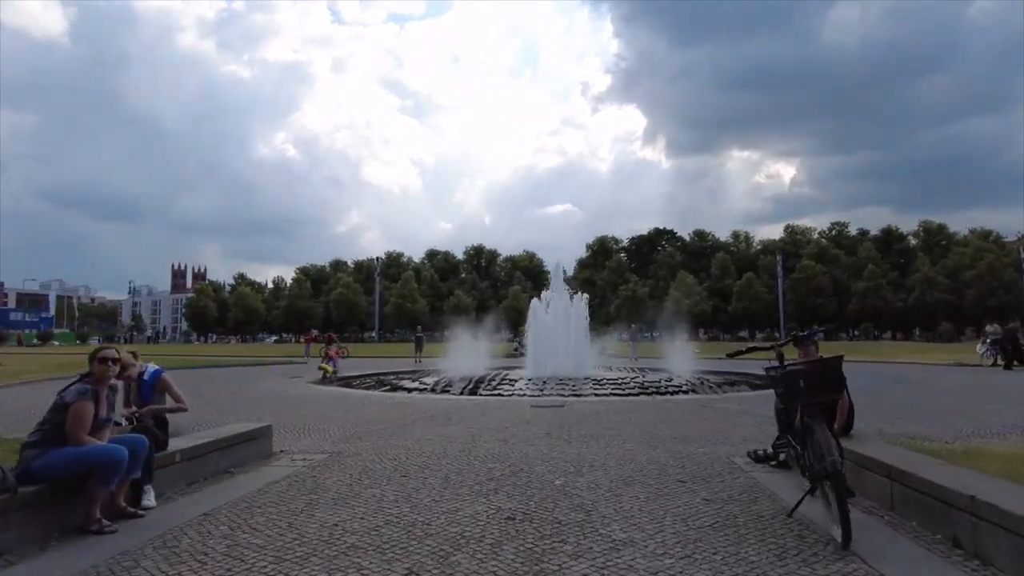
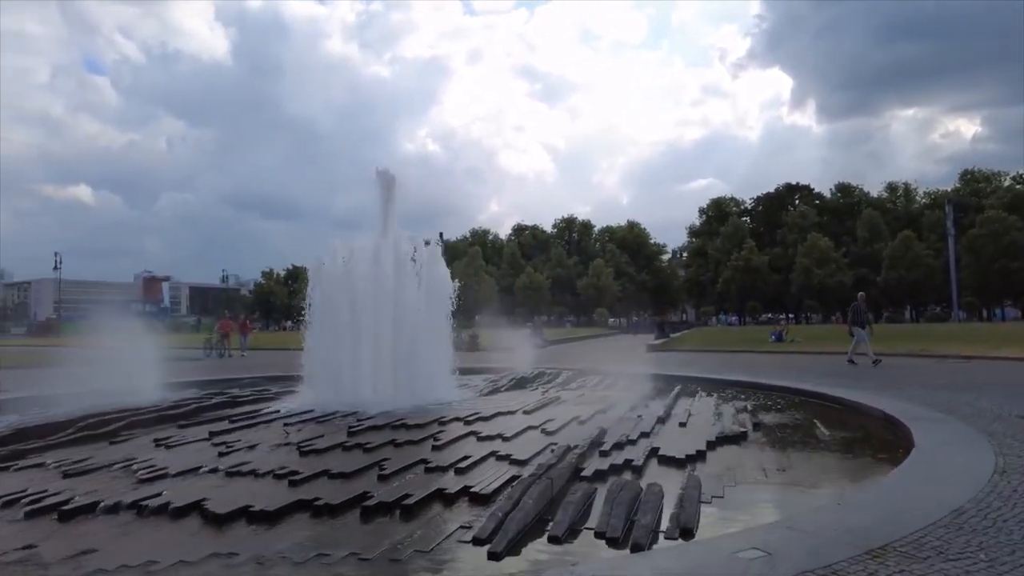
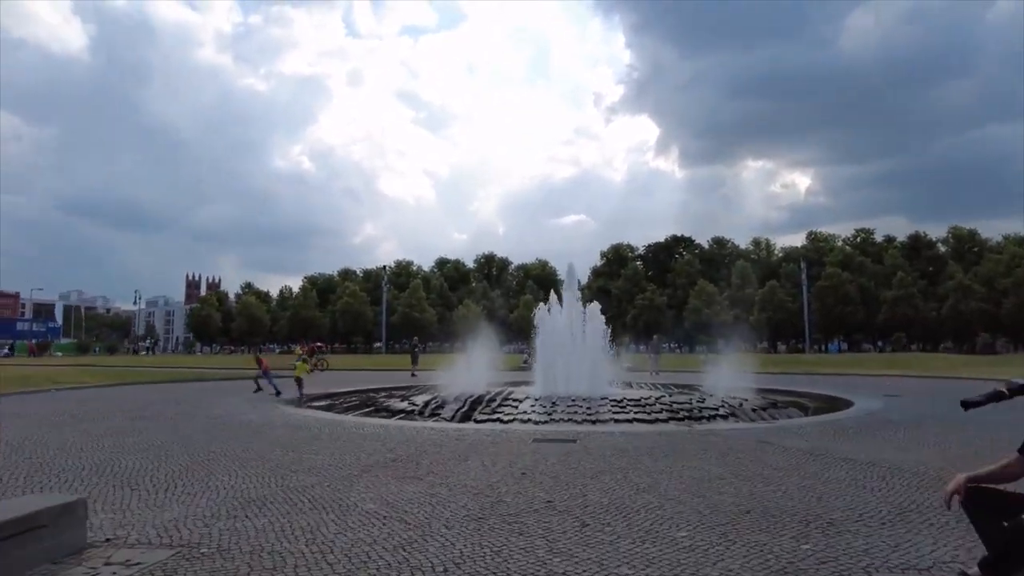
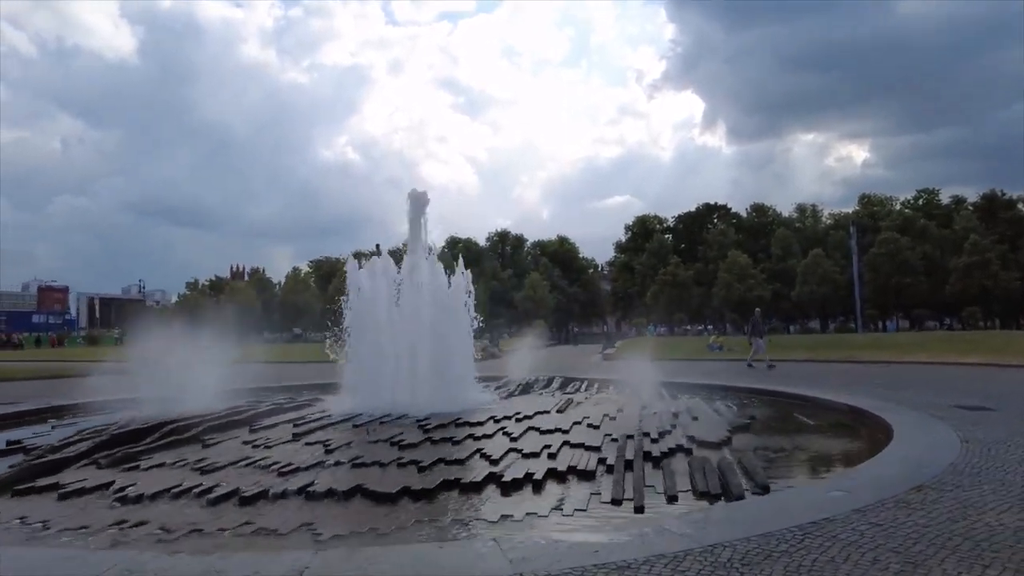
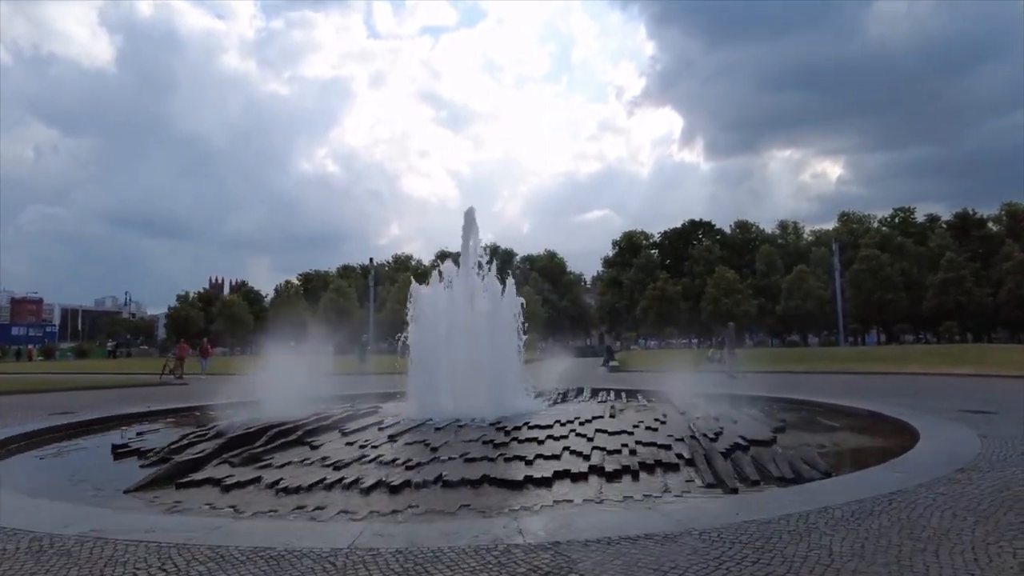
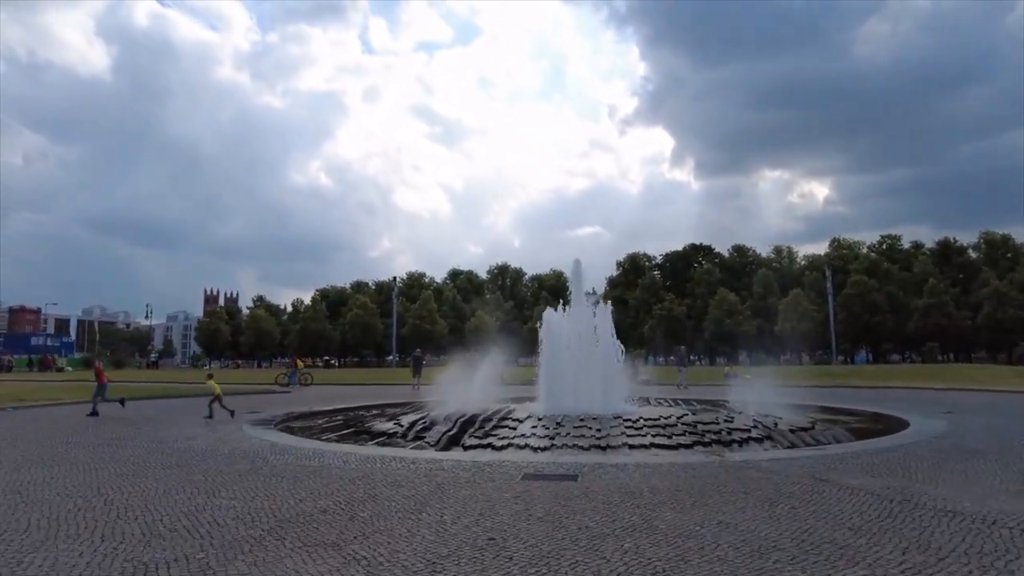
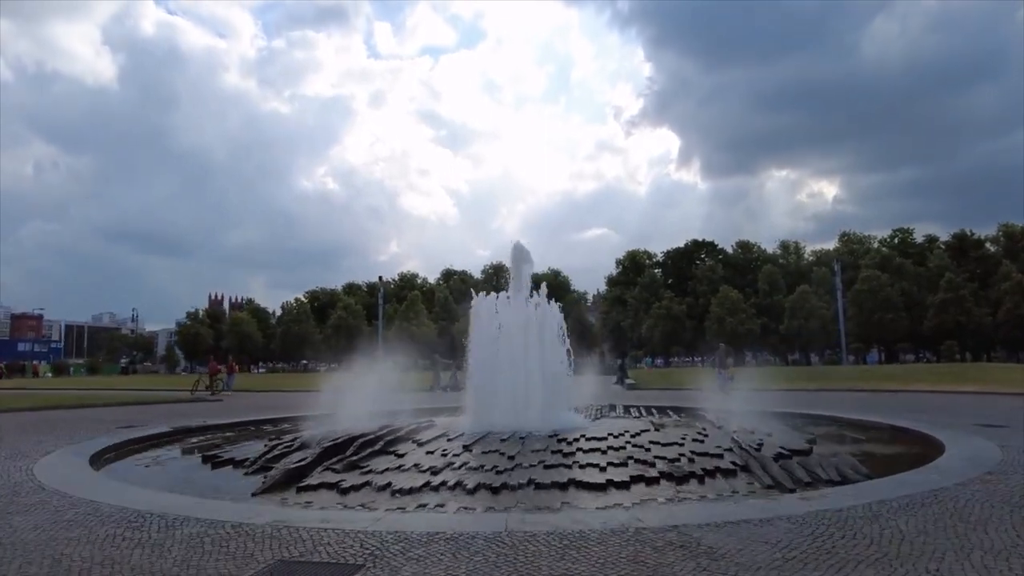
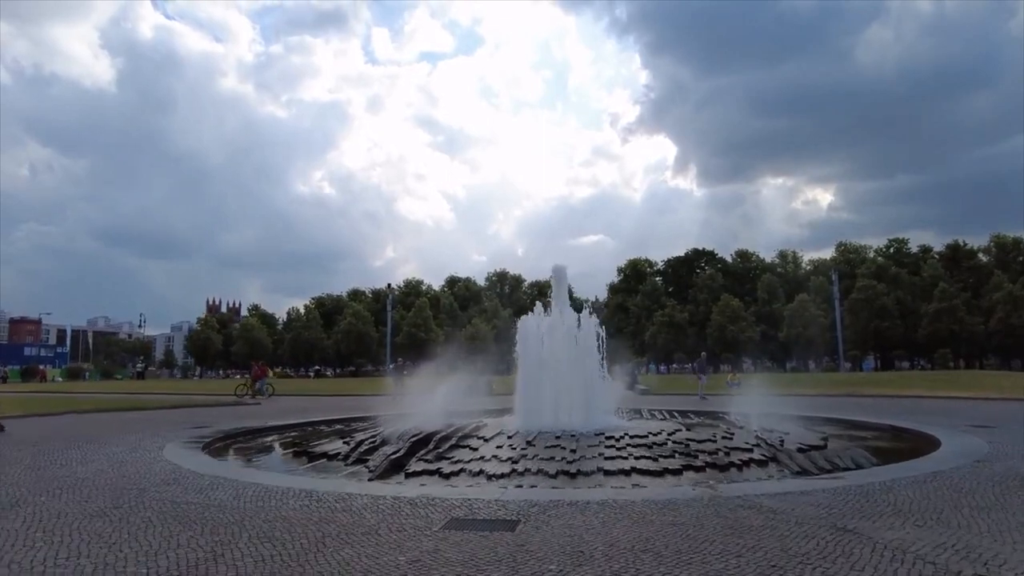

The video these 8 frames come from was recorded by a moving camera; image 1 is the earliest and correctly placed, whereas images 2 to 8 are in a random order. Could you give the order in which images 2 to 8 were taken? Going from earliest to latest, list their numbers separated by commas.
3, 6, 8, 7, 5, 4, 2
